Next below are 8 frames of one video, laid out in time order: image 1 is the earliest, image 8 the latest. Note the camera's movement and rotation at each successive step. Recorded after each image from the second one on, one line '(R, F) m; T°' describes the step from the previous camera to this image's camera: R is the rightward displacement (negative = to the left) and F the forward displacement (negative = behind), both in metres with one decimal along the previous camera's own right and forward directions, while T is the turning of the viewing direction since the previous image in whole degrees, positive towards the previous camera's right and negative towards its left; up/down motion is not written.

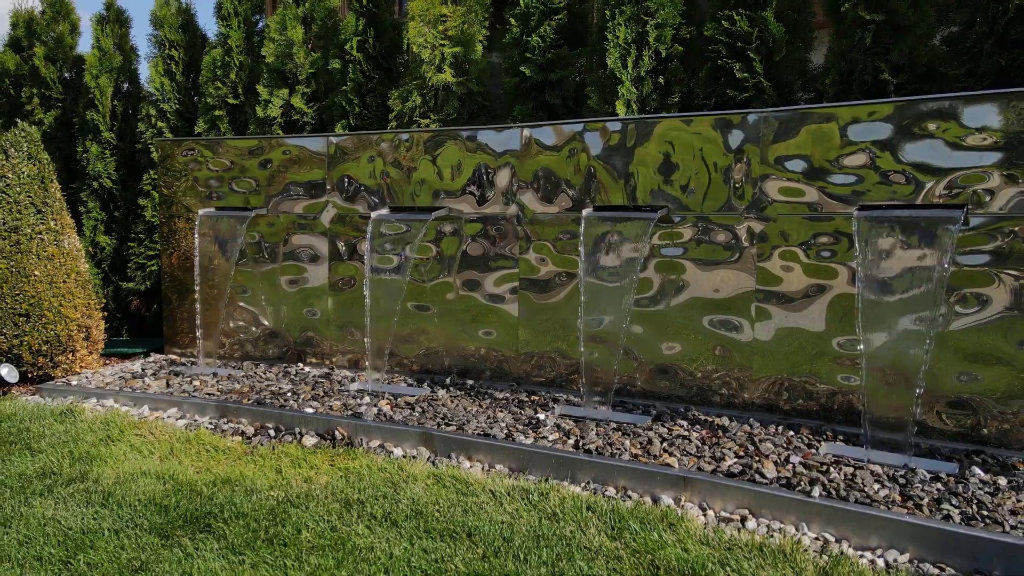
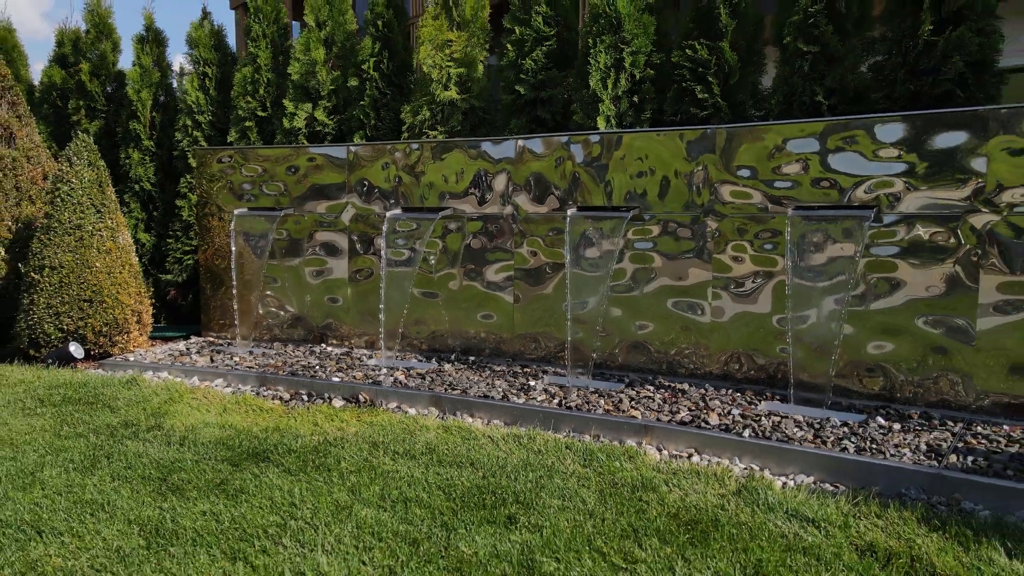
(0.0, -0.7) m; 0°
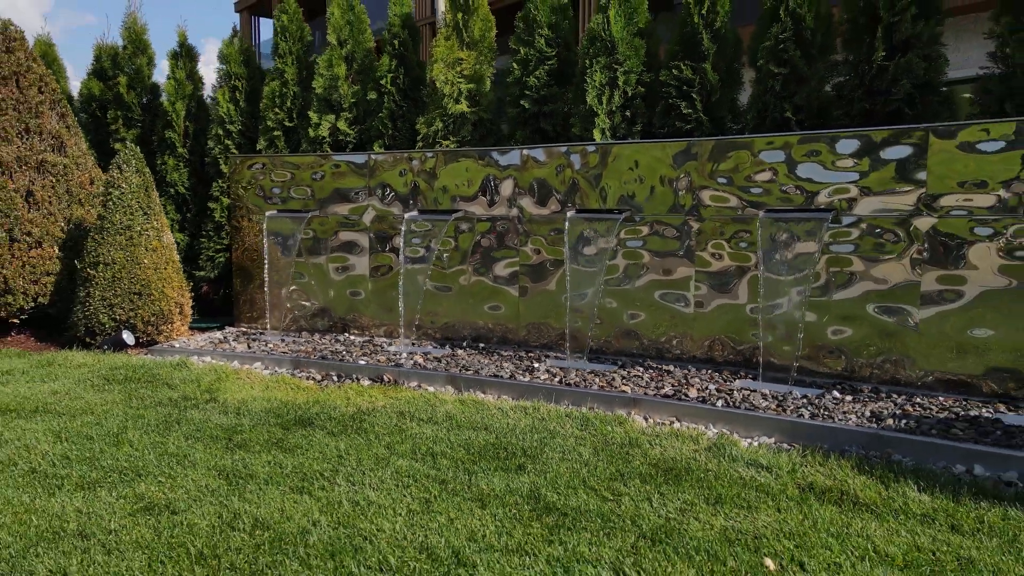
(0.0, -0.6) m; 0°
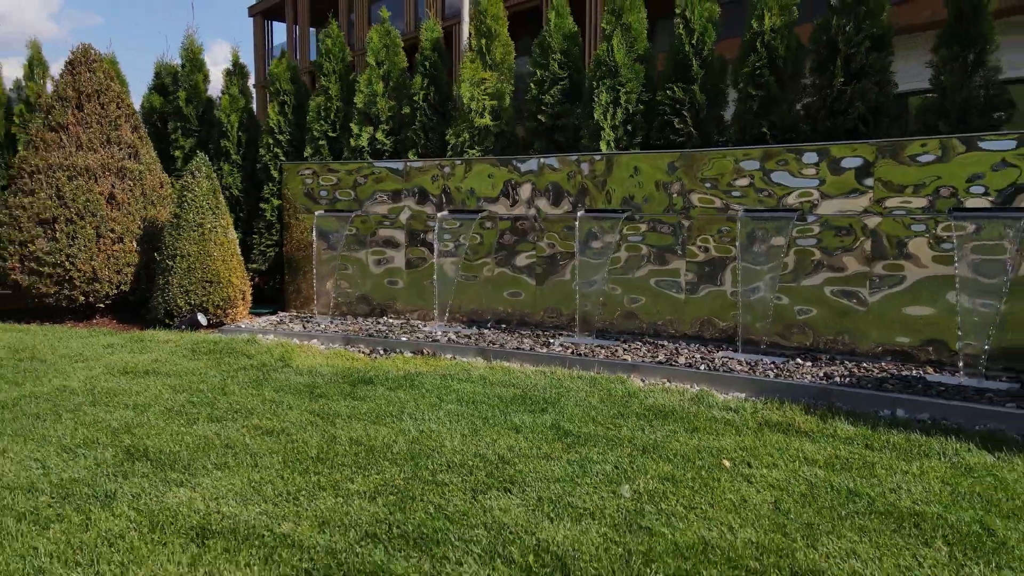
(-0.1, -0.9) m; 0°
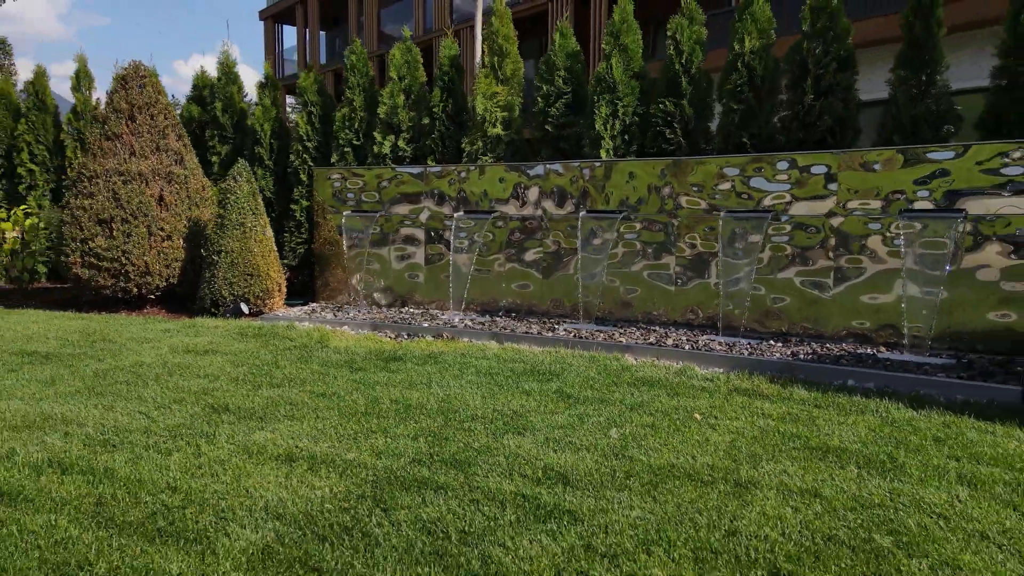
(0.0, -0.8) m; 0°
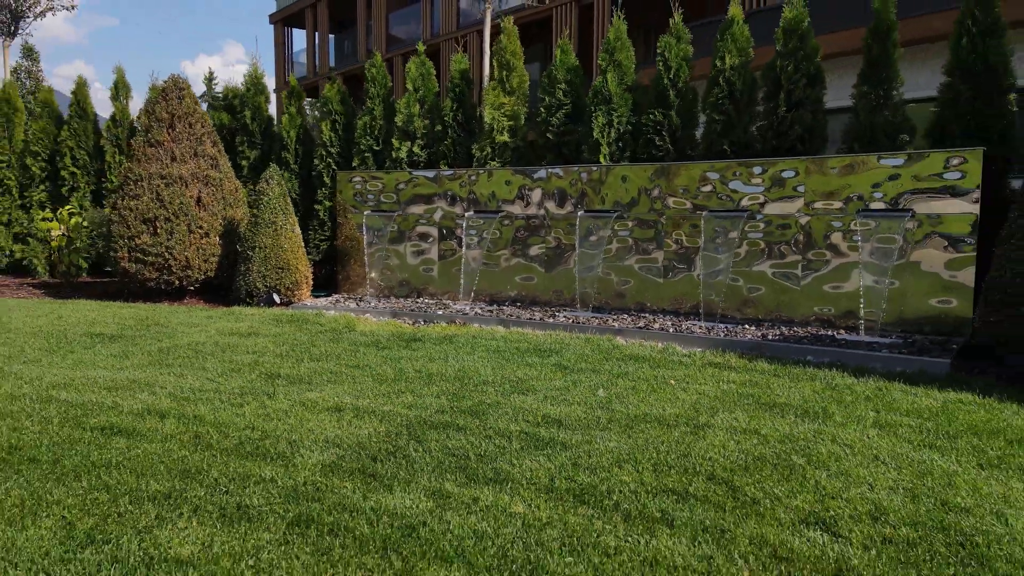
(0.0, -0.8) m; 0°
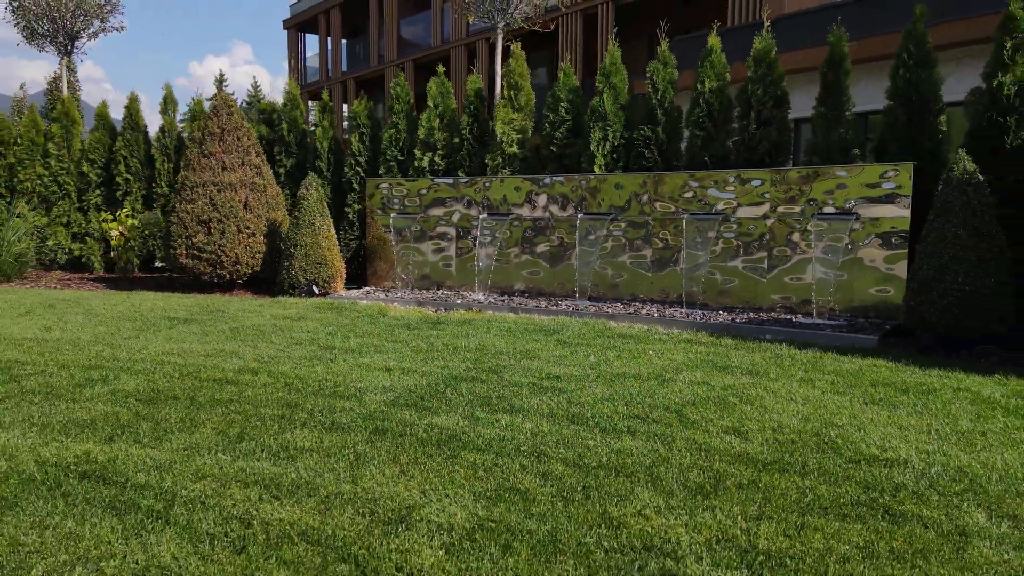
(0.0, -1.2) m; 0°
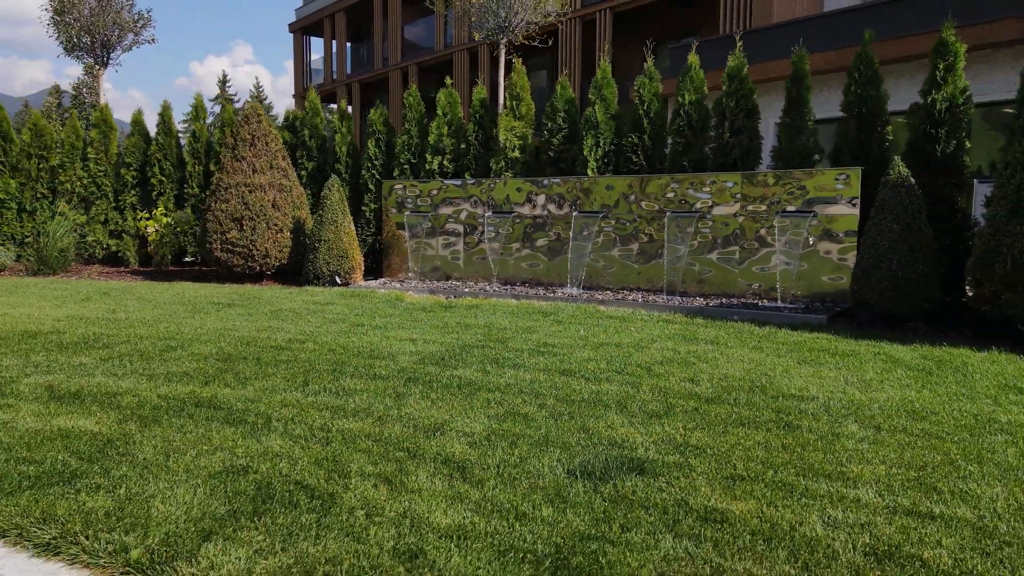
(0.0, -1.1) m; 0°
